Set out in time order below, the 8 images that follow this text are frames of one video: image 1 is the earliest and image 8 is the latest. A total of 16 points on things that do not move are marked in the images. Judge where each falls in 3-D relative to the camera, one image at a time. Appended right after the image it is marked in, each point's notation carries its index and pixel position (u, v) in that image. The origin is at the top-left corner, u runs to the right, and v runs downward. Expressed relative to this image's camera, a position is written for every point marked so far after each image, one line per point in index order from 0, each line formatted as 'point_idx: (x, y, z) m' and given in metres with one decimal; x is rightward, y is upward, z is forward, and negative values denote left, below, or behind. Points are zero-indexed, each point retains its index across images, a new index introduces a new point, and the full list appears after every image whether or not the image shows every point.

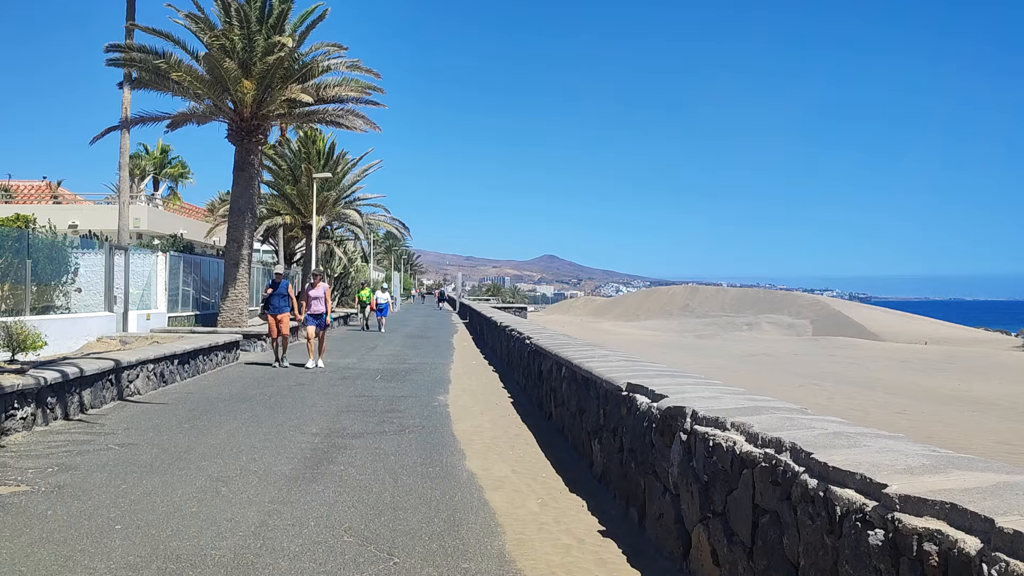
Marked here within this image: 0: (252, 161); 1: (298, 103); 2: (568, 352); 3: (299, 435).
0: (-5.8, +2.8, +17.5) m
1: (-4.9, +4.3, +18.1) m
2: (+0.5, -0.6, +7.3) m
3: (-1.9, -1.3, +6.8) m
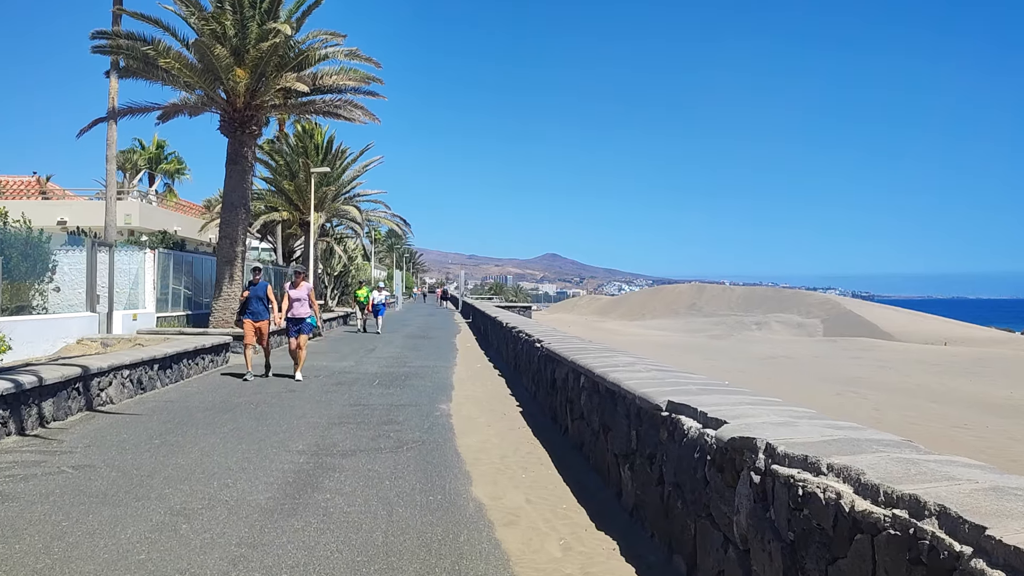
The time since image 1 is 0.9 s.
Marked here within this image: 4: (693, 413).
0: (-5.7, +2.9, +16.7) m
1: (-4.8, +4.3, +17.3) m
2: (+0.6, -0.6, +6.4) m
3: (-1.8, -1.3, +6.0) m
4: (+0.8, -0.6, +3.6) m
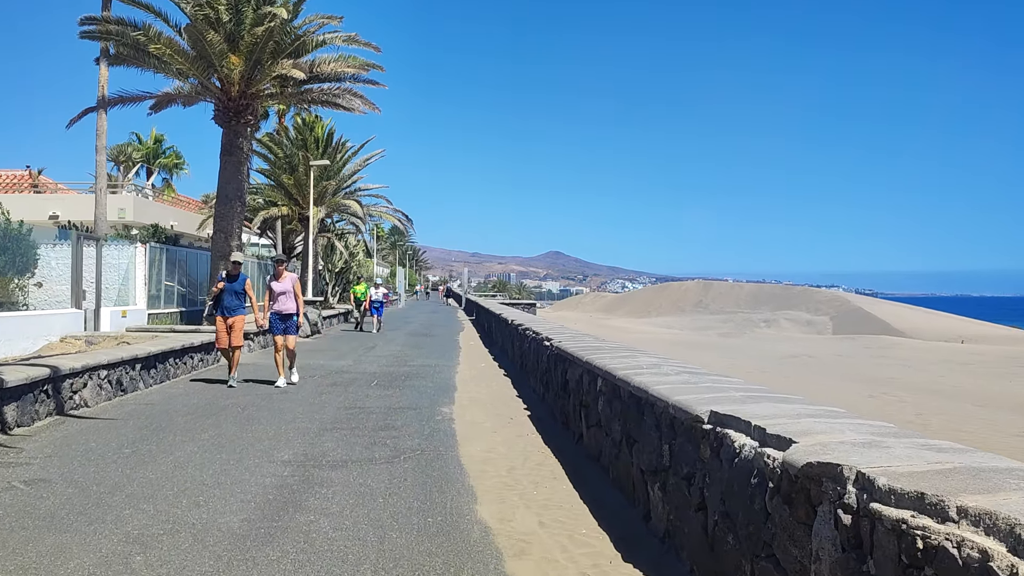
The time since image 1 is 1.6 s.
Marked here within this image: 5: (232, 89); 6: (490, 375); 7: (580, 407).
0: (-5.6, +3.0, +16.1) m
1: (-4.7, +4.4, +16.6) m
2: (+0.7, -0.5, +5.8) m
3: (-1.7, -1.2, +5.4) m
4: (+0.9, -0.5, +3.0) m
5: (-5.6, +4.0, +15.7) m
6: (-0.3, -1.2, +11.2) m
7: (+0.5, -0.9, +6.1) m
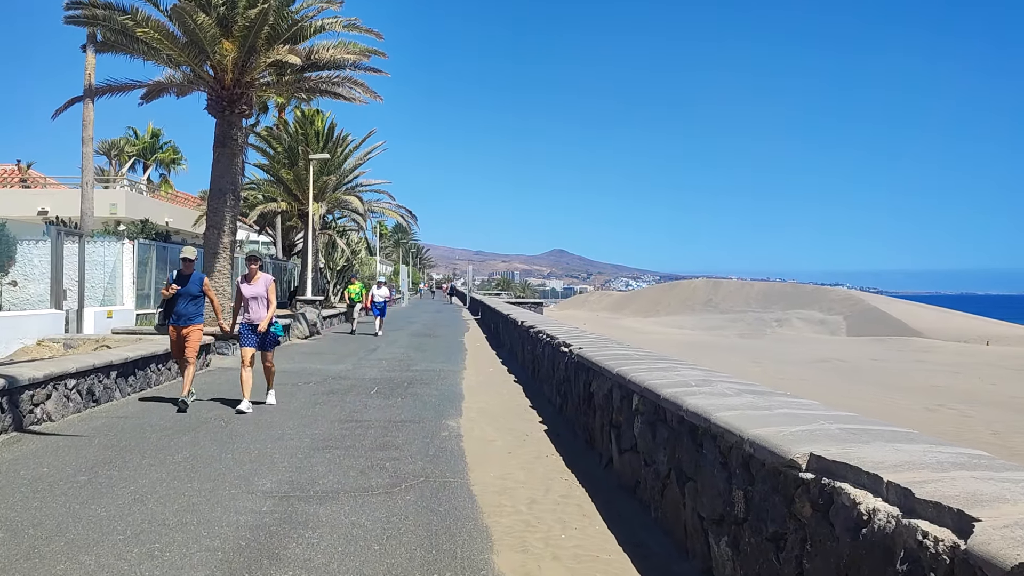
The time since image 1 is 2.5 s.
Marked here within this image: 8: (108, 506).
0: (-5.4, +3.0, +15.3) m
1: (-4.5, +4.4, +15.8) m
2: (+0.8, -0.5, +5.0) m
3: (-1.6, -1.2, +4.6) m
4: (+1.0, -0.5, +2.2) m
5: (-5.4, +4.0, +14.9) m
6: (-0.2, -1.2, +10.4) m
7: (+0.7, -0.9, +5.3) m
8: (-2.2, -1.2, +4.4) m
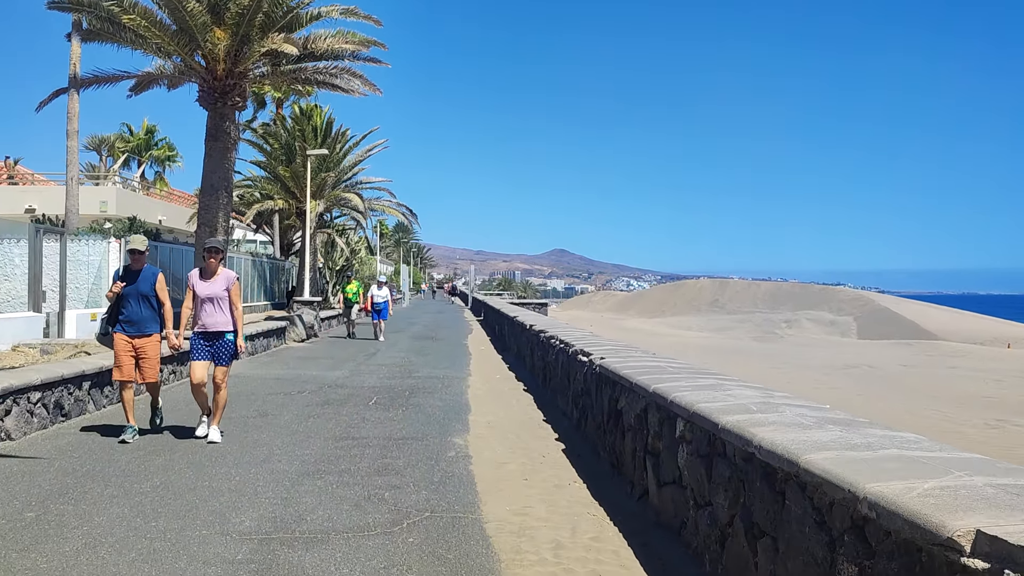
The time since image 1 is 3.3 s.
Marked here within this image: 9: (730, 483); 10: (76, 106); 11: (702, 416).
0: (-5.3, +3.0, +14.6) m
1: (-4.4, +4.4, +15.1) m
2: (+0.9, -0.5, +4.3) m
3: (-1.5, -1.2, +3.9) m
4: (+1.1, -0.6, +1.5) m
5: (-5.3, +4.0, +14.1) m
6: (-0.1, -1.2, +9.7) m
7: (+0.8, -1.0, +4.5) m
8: (-2.1, -1.2, +3.6) m
9: (+0.9, -0.8, +3.2) m
10: (-7.8, +3.3, +14.1) m
11: (+0.9, -0.6, +3.6) m
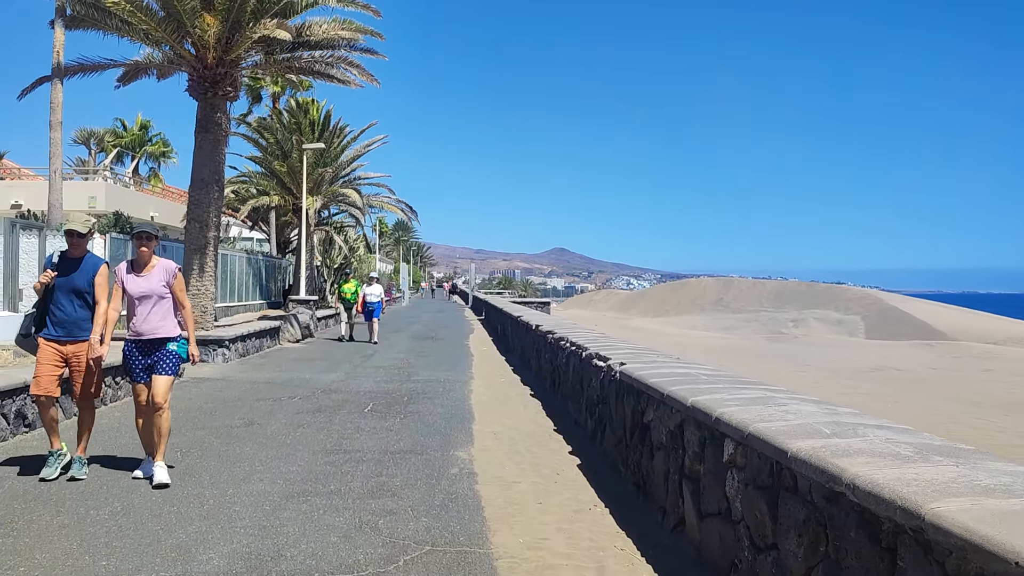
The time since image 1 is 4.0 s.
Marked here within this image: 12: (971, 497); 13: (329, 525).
0: (-5.2, +3.0, +14.0) m
1: (-4.3, +4.5, +14.5) m
2: (+1.0, -0.5, +3.6) m
3: (-1.4, -1.2, +3.2) m
4: (+1.2, -0.6, +0.8) m
5: (-5.2, +4.0, +13.5) m
6: (0.0, -1.2, +9.0) m
7: (+0.8, -0.9, +3.9) m
8: (-2.1, -1.2, +3.0) m
9: (+1.0, -0.8, +2.5) m
10: (-7.8, +3.3, +13.5) m
11: (+0.9, -0.6, +2.9) m
12: (+1.2, -0.5, +2.0) m
13: (-1.0, -1.2, +4.2) m
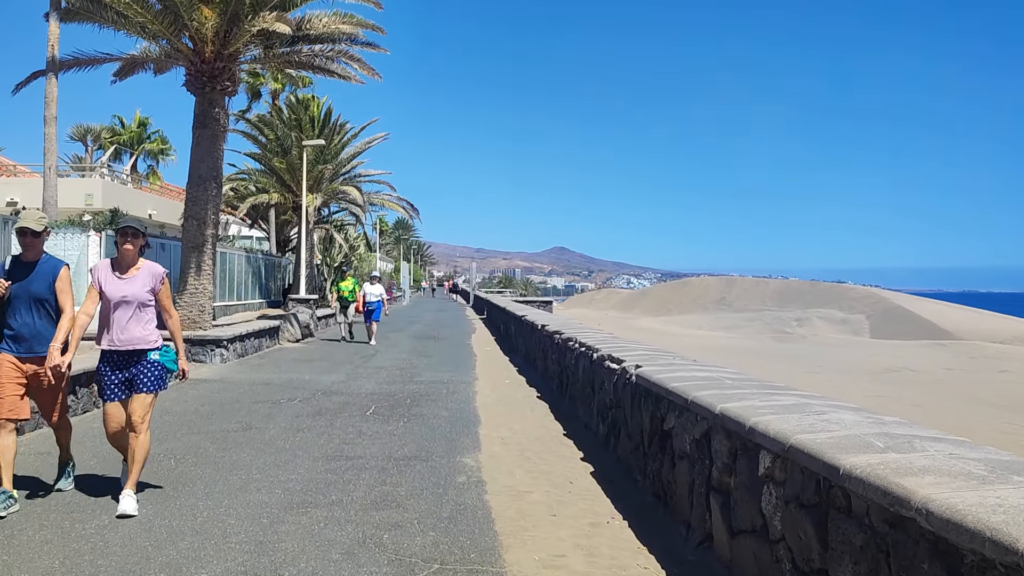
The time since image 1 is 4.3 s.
0: (-5.1, +3.0, +13.7) m
1: (-4.3, +4.5, +14.2) m
2: (+1.0, -0.5, +3.3) m
3: (-1.3, -1.2, +3.0) m
4: (+1.3, -0.6, +0.6) m
5: (-5.2, +4.0, +13.2) m
6: (+0.1, -1.2, +8.8) m
7: (+0.9, -0.9, +3.6) m
8: (-2.0, -1.2, +2.7) m
9: (+1.0, -0.8, +2.3) m
10: (-7.7, +3.3, +13.2) m
11: (+1.0, -0.6, +2.7) m
12: (+1.2, -0.5, +1.7) m
13: (-0.9, -1.2, +3.9) m
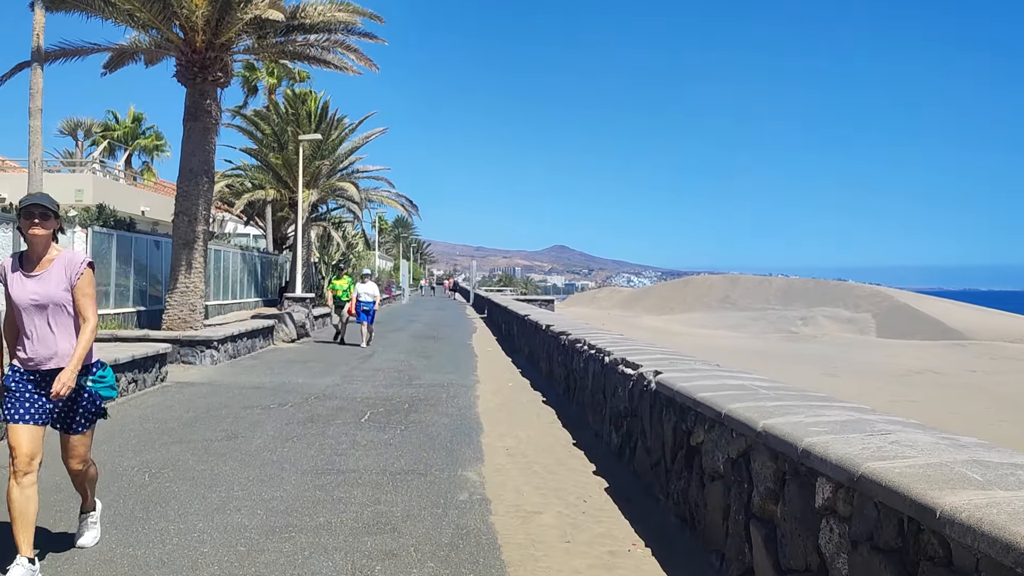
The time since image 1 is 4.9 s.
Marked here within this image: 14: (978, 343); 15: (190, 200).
0: (-5.1, +3.0, +13.2) m
1: (-4.2, +4.5, +13.7) m
2: (+1.1, -0.5, +2.9) m
3: (-1.3, -1.2, +2.5) m
4: (+1.3, -0.6, +0.1) m
5: (-5.1, +4.1, +12.8) m
6: (+0.1, -1.2, +8.3) m
7: (+0.9, -0.9, +3.2) m
8: (-2.0, -1.2, +2.3) m
9: (+1.1, -0.8, +1.8) m
10: (-7.7, +3.4, +12.7) m
11: (+1.0, -0.6, +2.2) m
12: (+1.3, -0.5, +1.3) m
13: (-0.9, -1.2, +3.4) m
14: (+9.1, -1.1, +15.5) m
15: (-5.4, +1.5, +13.0) m
